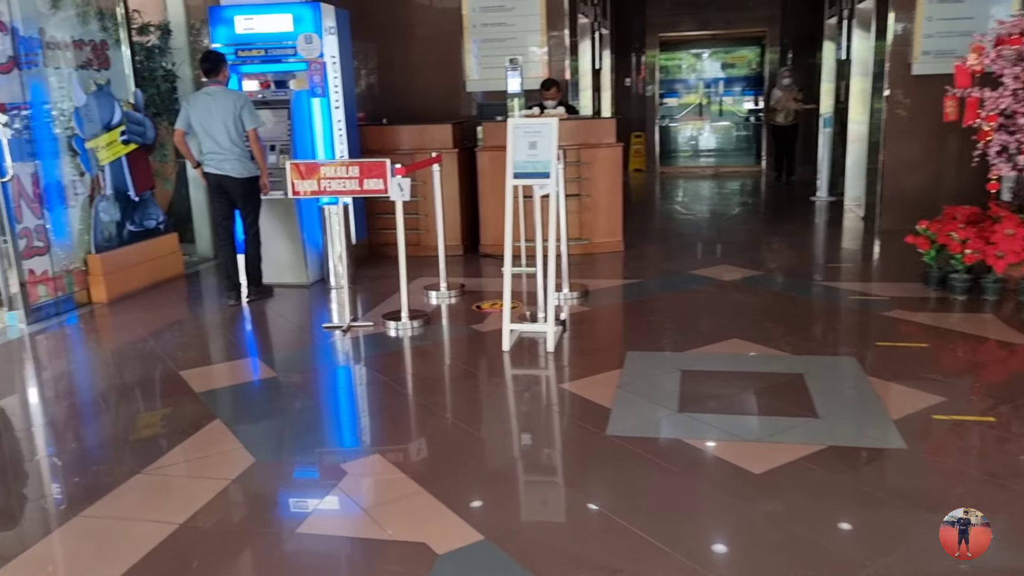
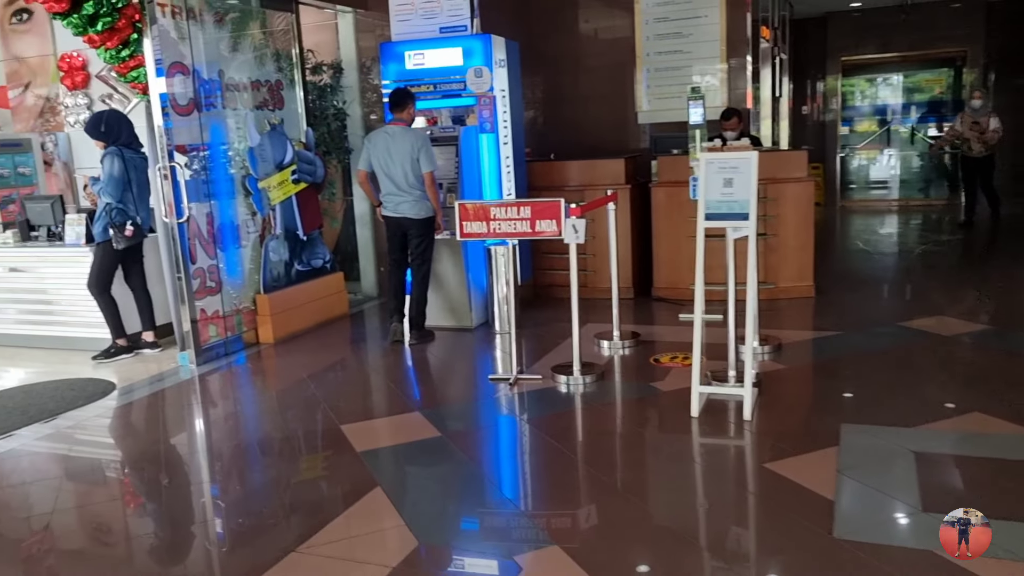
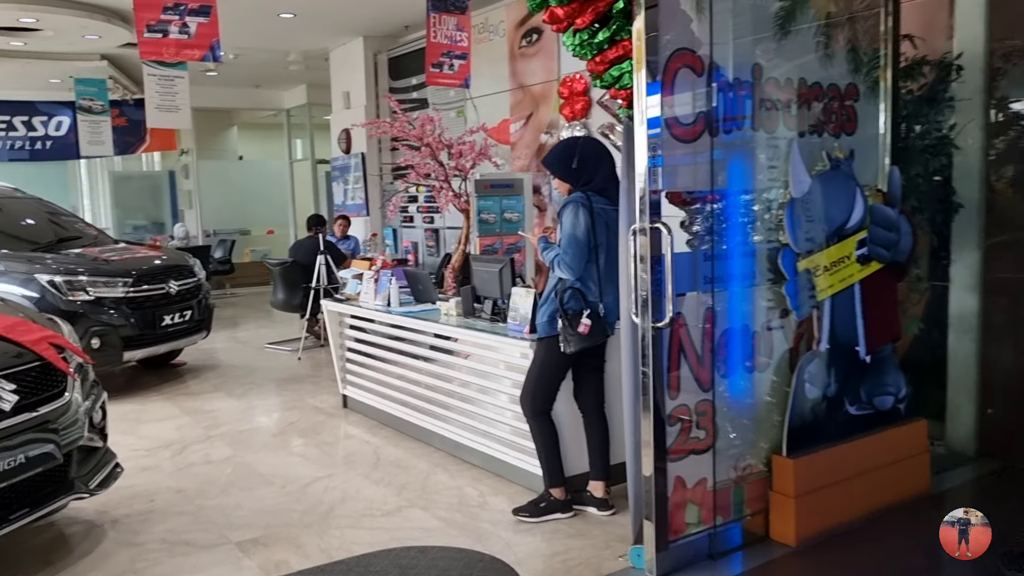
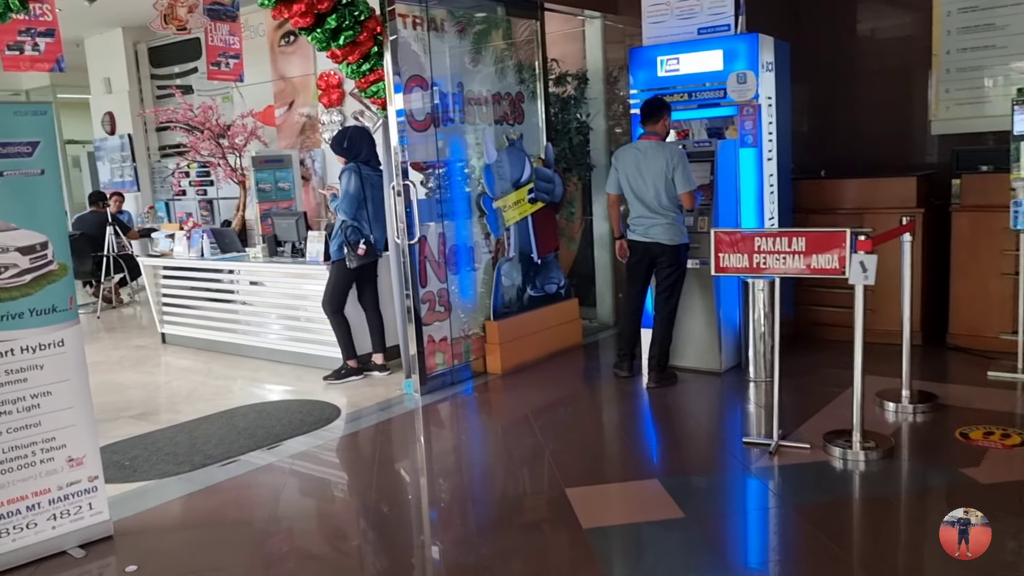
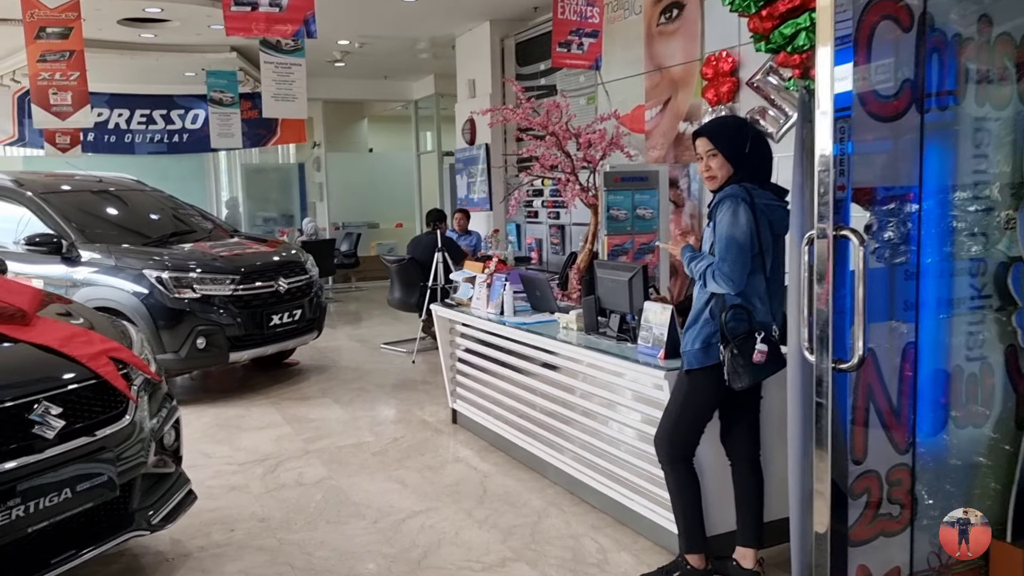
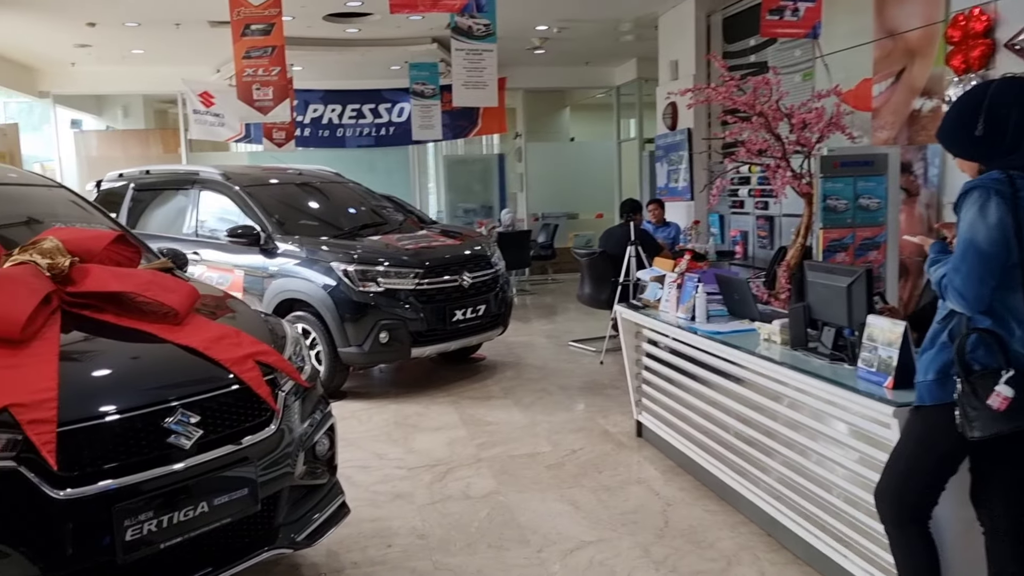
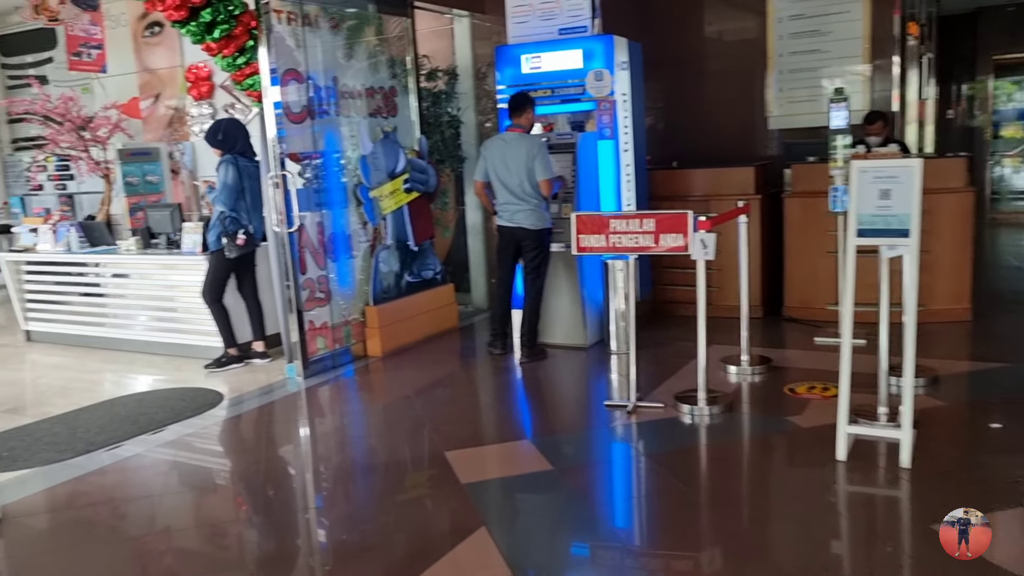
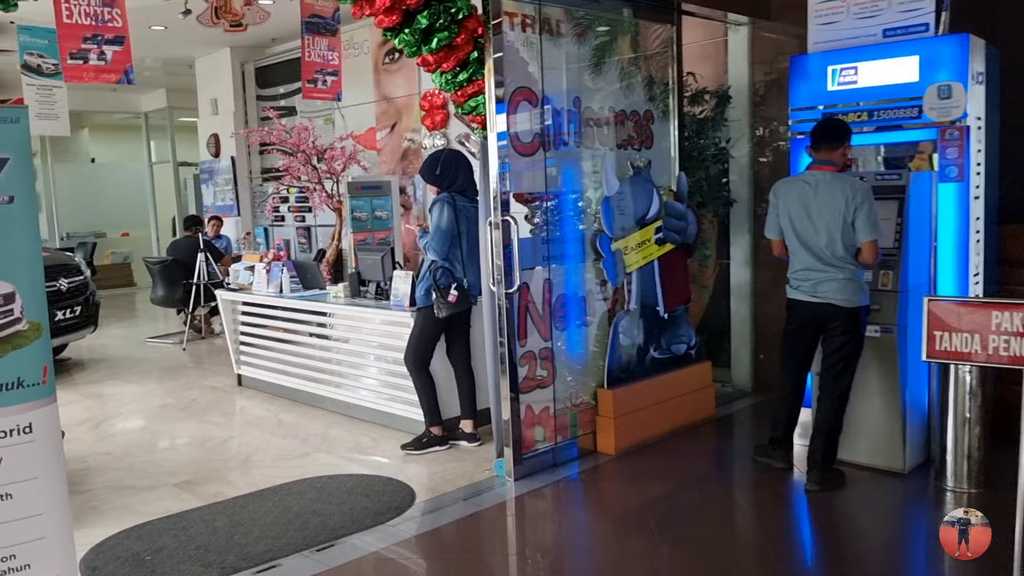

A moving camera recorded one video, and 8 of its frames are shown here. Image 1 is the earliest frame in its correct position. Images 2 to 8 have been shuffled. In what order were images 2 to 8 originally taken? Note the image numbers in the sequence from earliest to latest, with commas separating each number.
2, 7, 4, 8, 3, 5, 6
